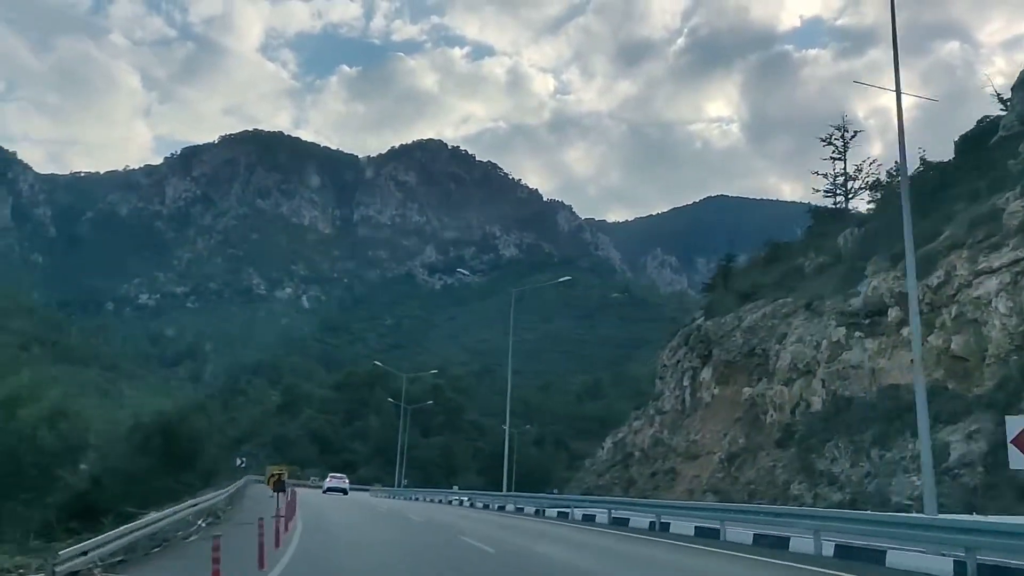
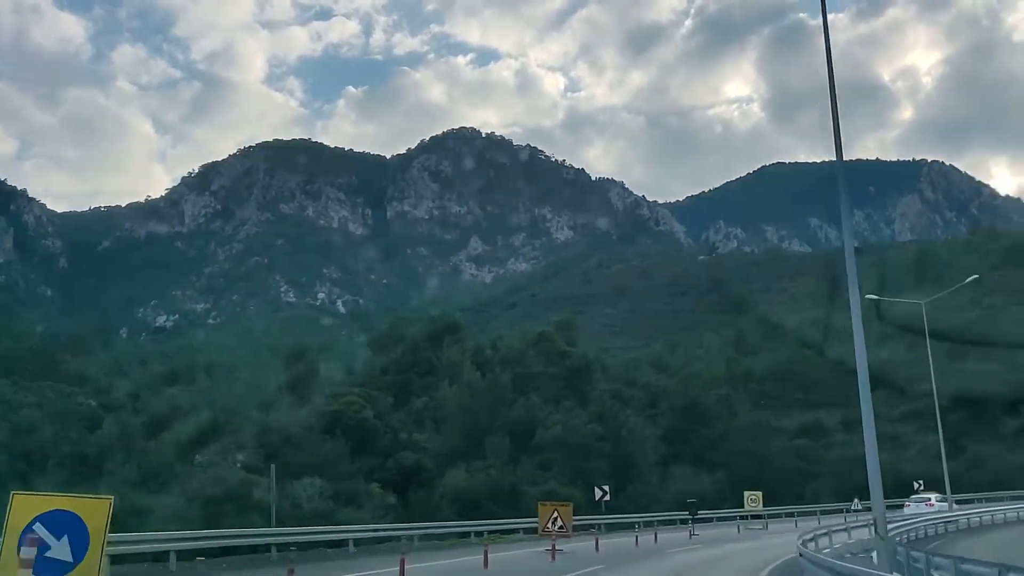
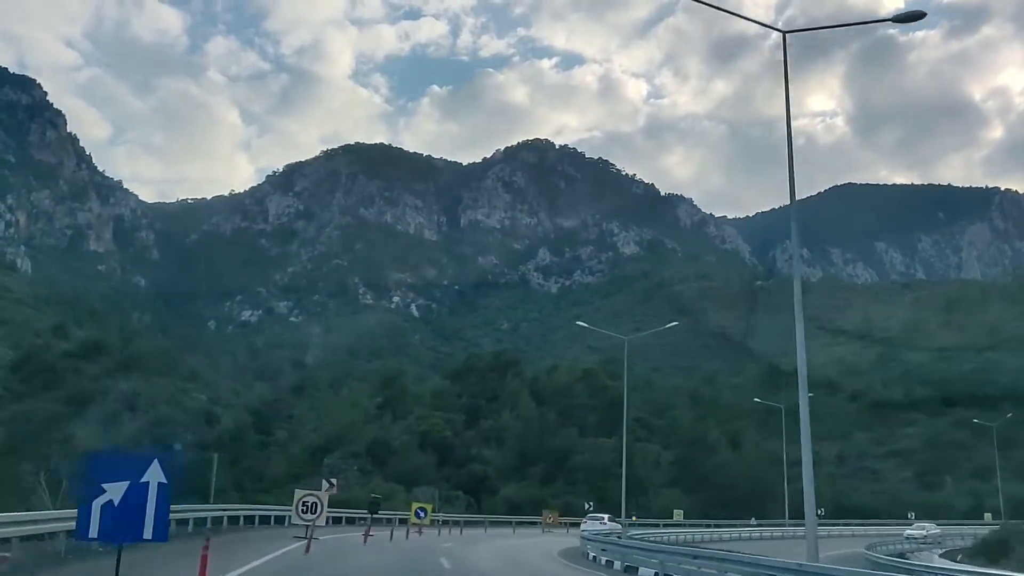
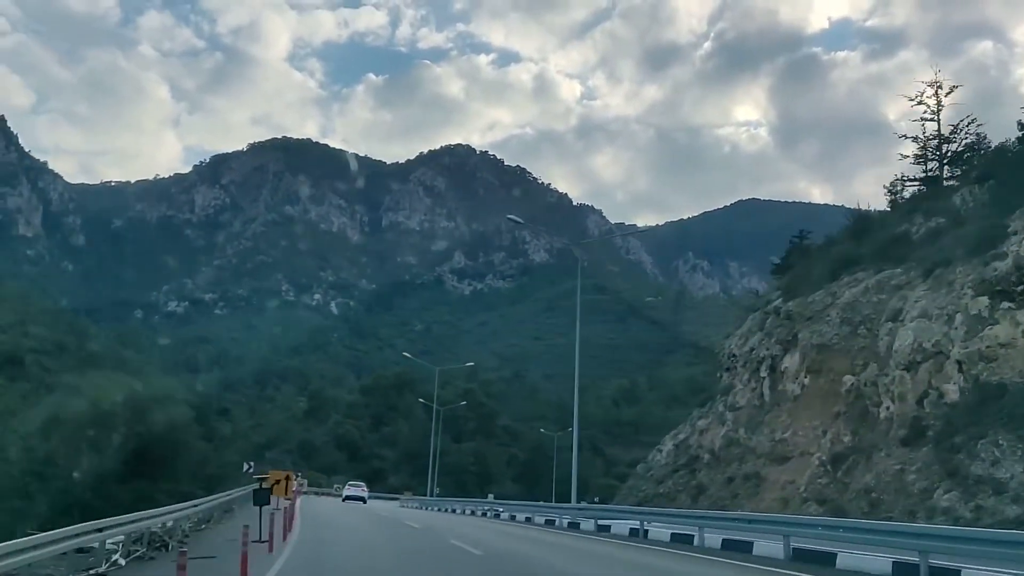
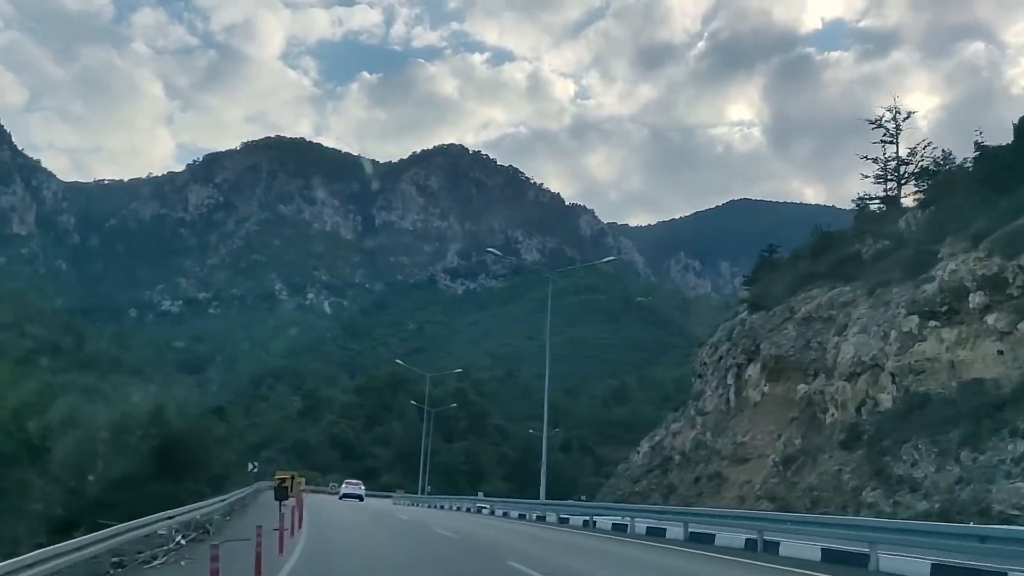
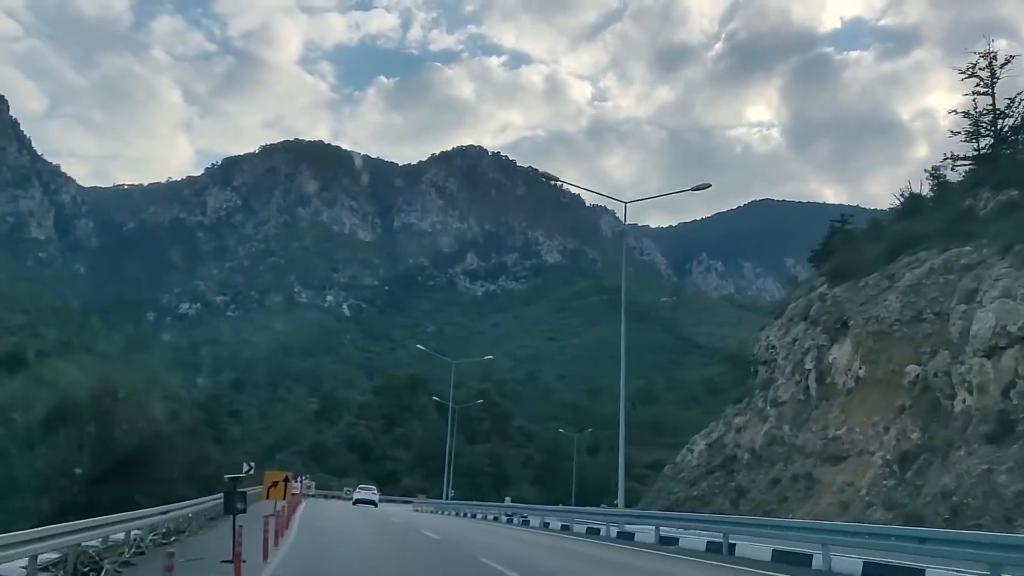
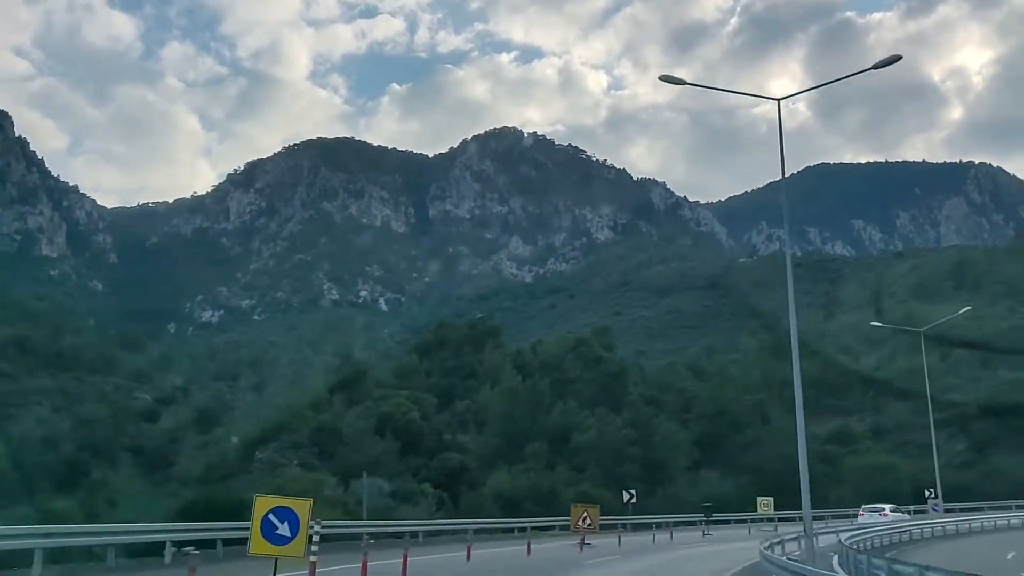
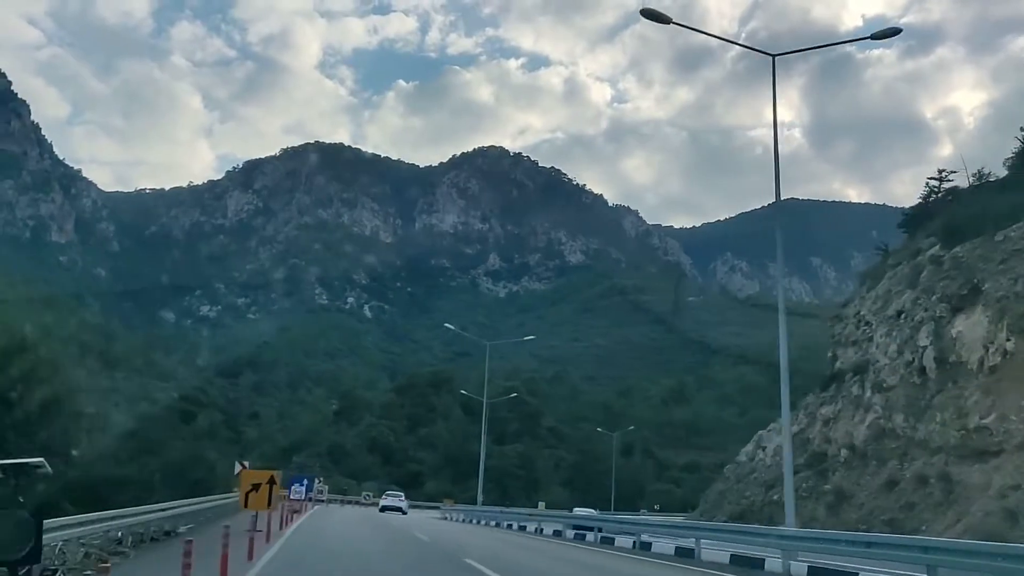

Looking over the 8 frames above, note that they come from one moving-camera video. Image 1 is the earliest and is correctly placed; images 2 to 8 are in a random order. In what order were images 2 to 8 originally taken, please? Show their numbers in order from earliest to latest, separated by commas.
5, 4, 6, 8, 3, 7, 2
